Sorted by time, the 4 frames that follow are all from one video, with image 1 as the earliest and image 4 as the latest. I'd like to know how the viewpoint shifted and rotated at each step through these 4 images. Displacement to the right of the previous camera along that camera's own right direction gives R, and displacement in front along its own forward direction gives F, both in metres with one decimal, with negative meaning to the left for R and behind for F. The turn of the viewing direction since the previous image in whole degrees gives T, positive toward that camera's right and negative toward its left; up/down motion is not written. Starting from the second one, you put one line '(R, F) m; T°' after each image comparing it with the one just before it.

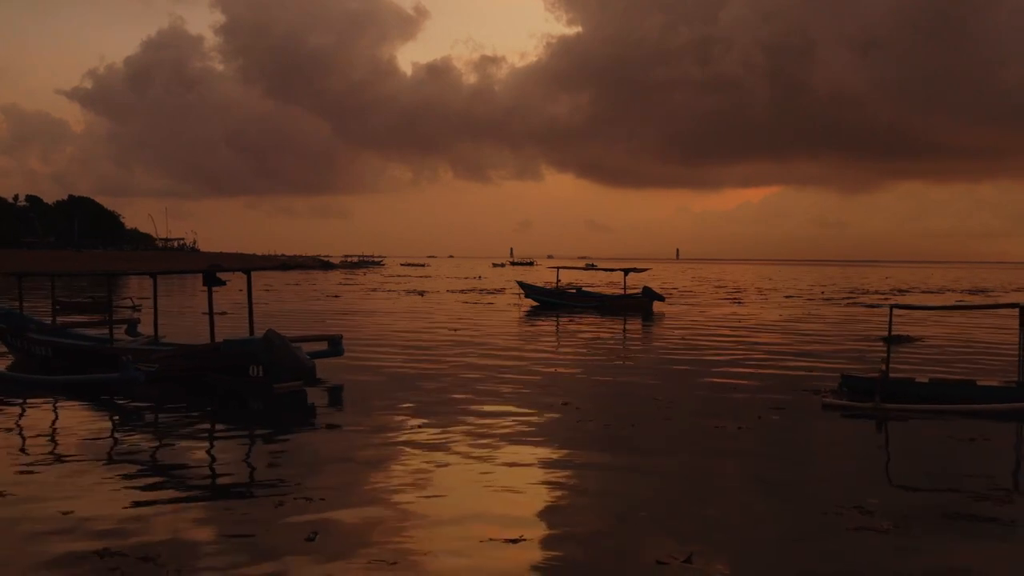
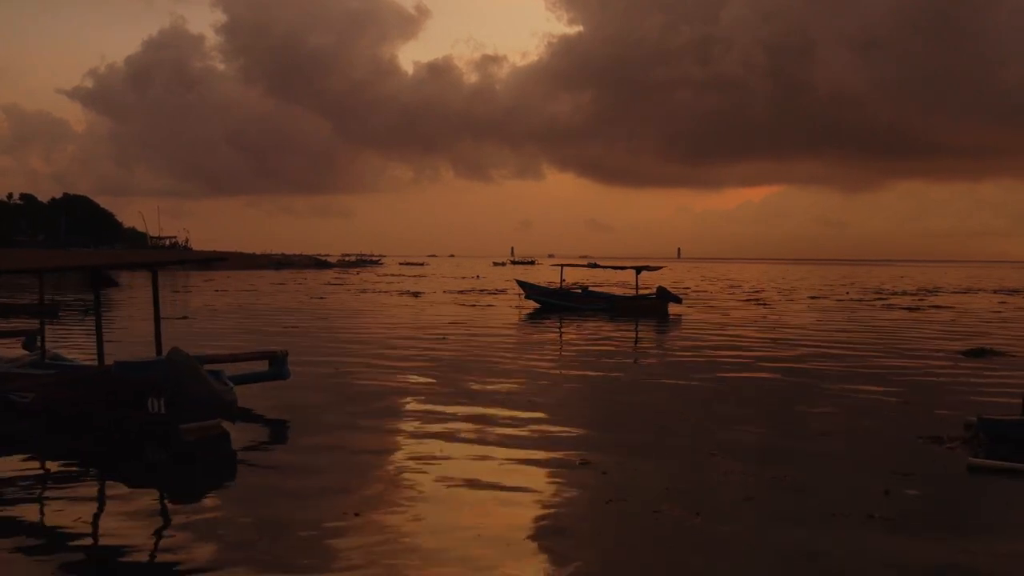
(0.0, +1.5) m; 0°
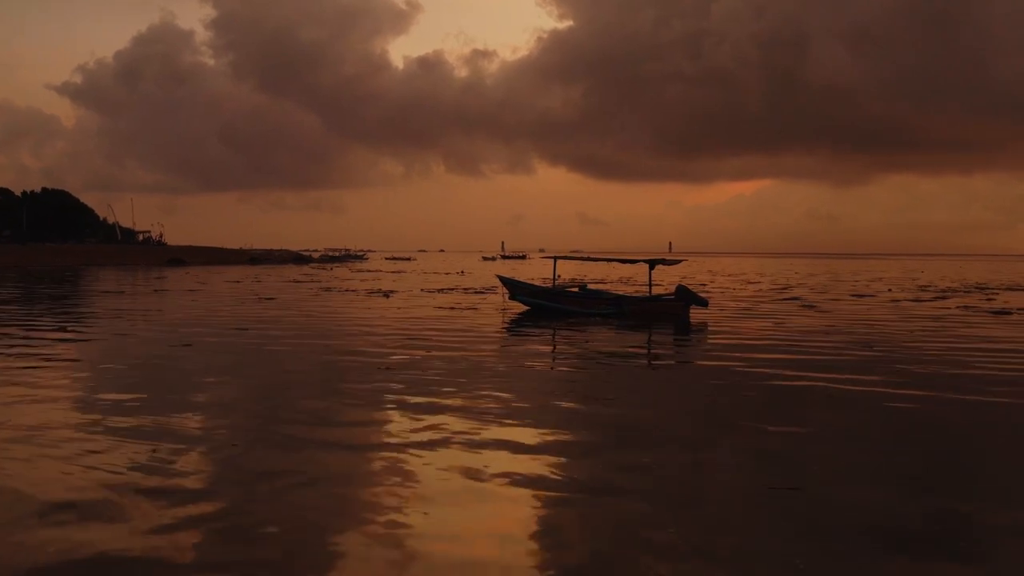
(+0.2, +2.8) m; +1°
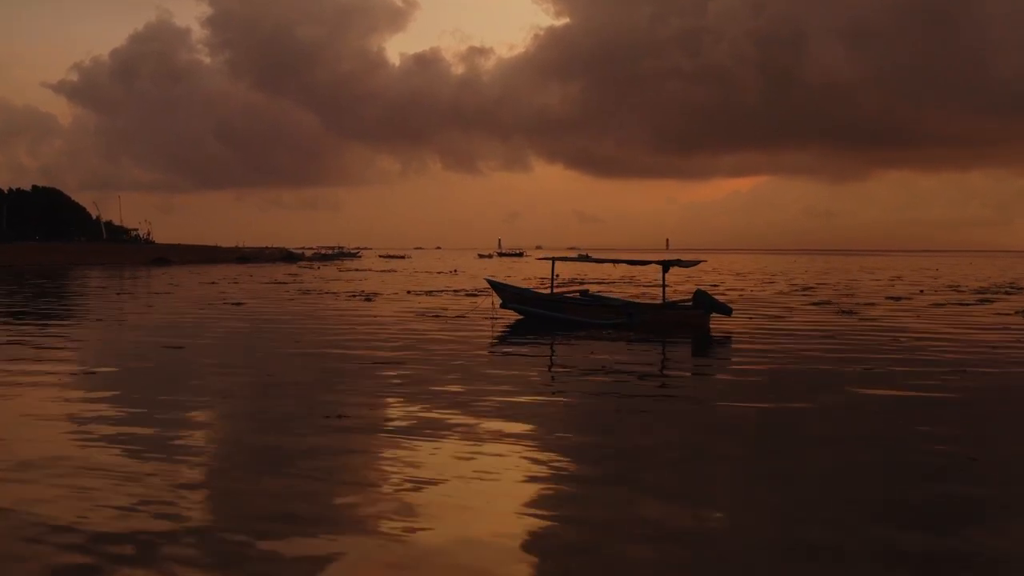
(+0.1, +1.5) m; 0°
